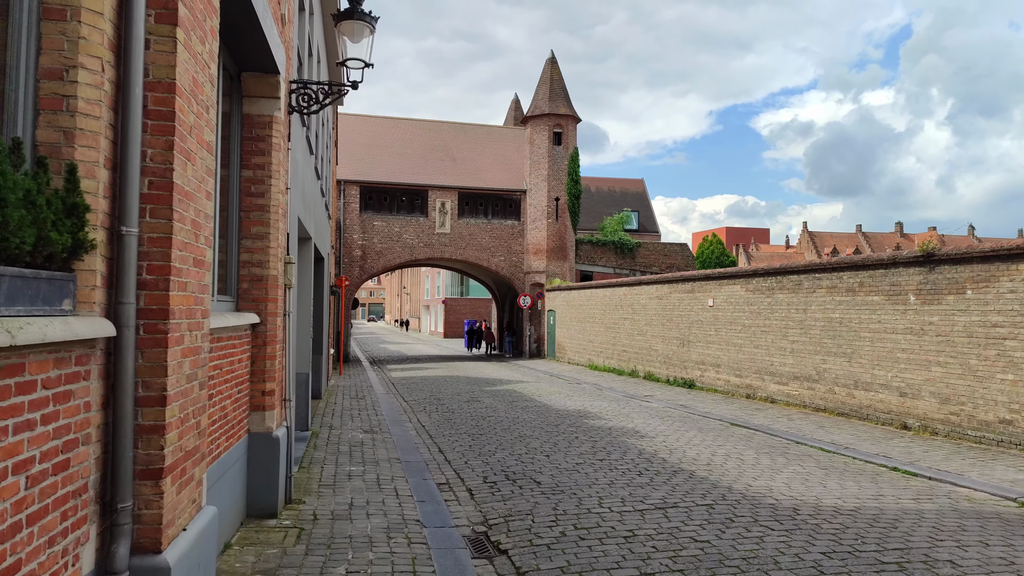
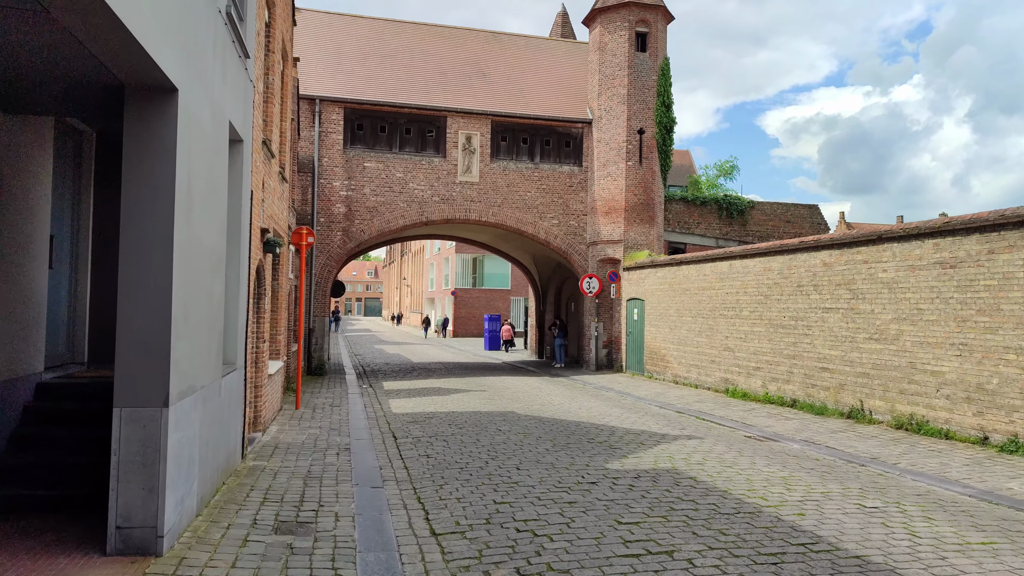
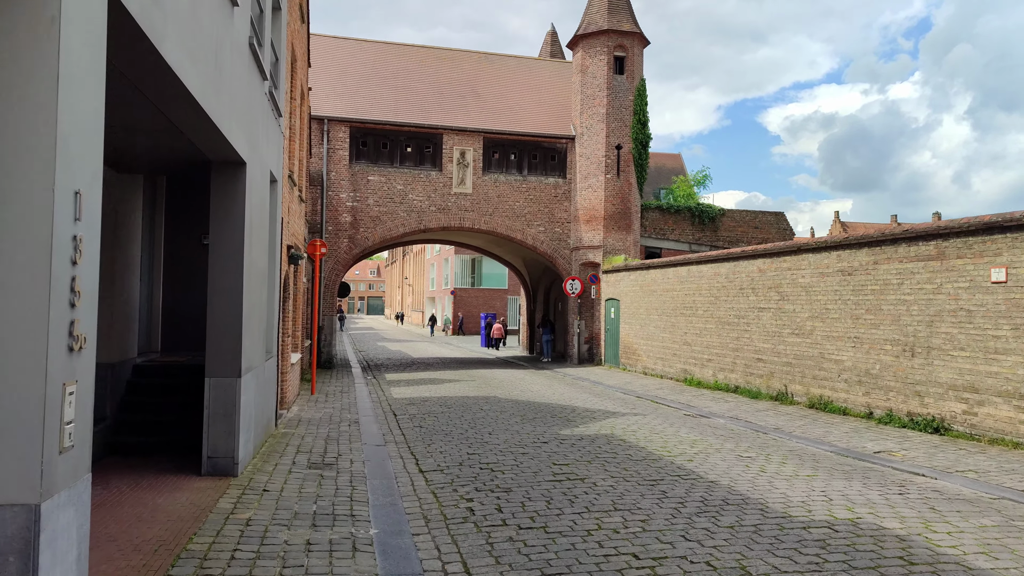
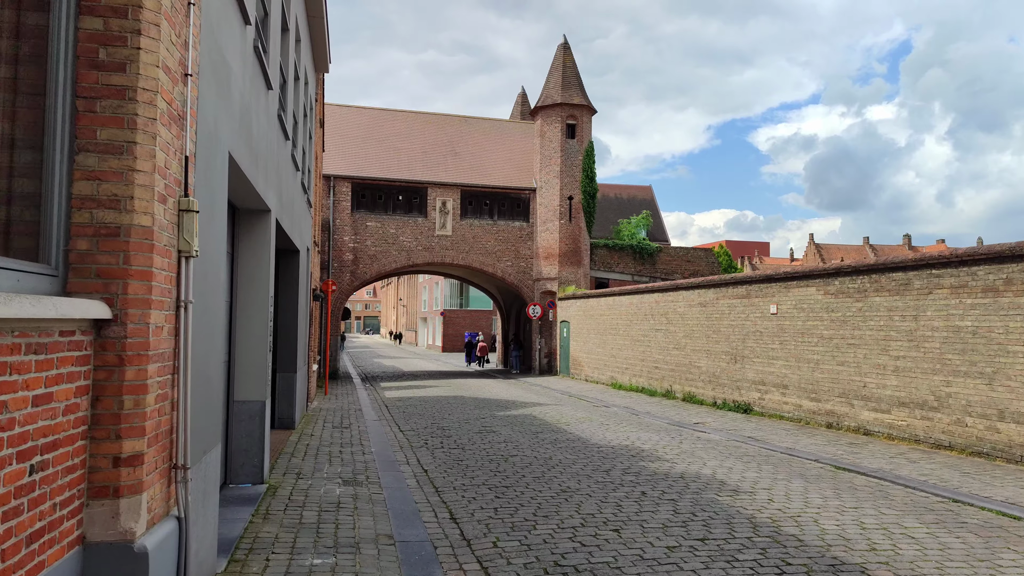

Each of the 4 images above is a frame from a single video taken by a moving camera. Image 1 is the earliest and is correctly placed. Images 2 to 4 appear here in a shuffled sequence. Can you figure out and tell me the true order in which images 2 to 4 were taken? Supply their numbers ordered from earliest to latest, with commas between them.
4, 3, 2
